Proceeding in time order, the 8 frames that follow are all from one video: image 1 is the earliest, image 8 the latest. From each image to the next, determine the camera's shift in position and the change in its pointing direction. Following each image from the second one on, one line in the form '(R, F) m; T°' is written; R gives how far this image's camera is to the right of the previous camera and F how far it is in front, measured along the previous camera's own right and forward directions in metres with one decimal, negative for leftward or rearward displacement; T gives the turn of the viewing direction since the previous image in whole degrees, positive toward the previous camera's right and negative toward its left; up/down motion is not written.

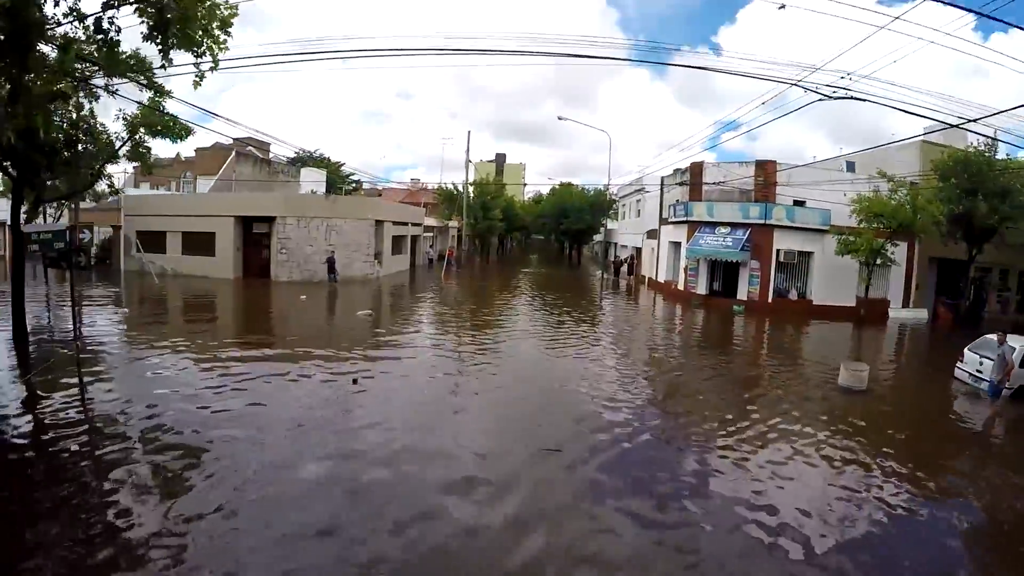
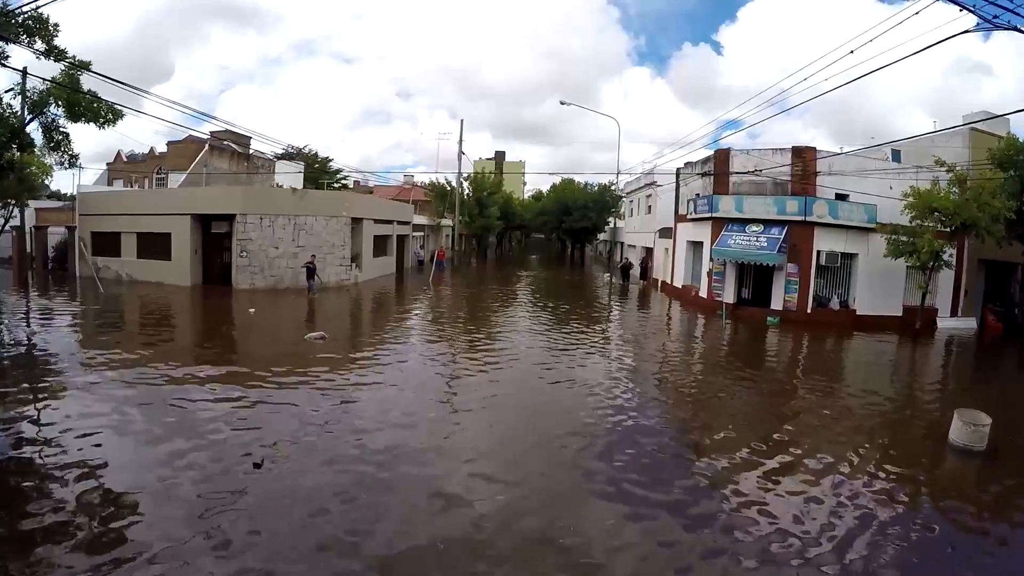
(+0.2, +3.2) m; 0°
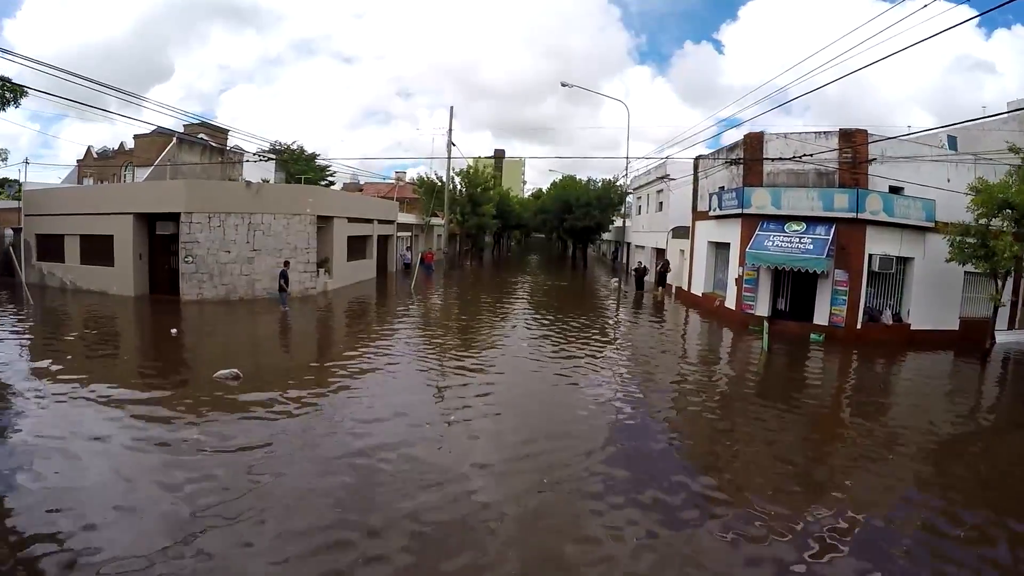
(+0.2, +3.1) m; 0°
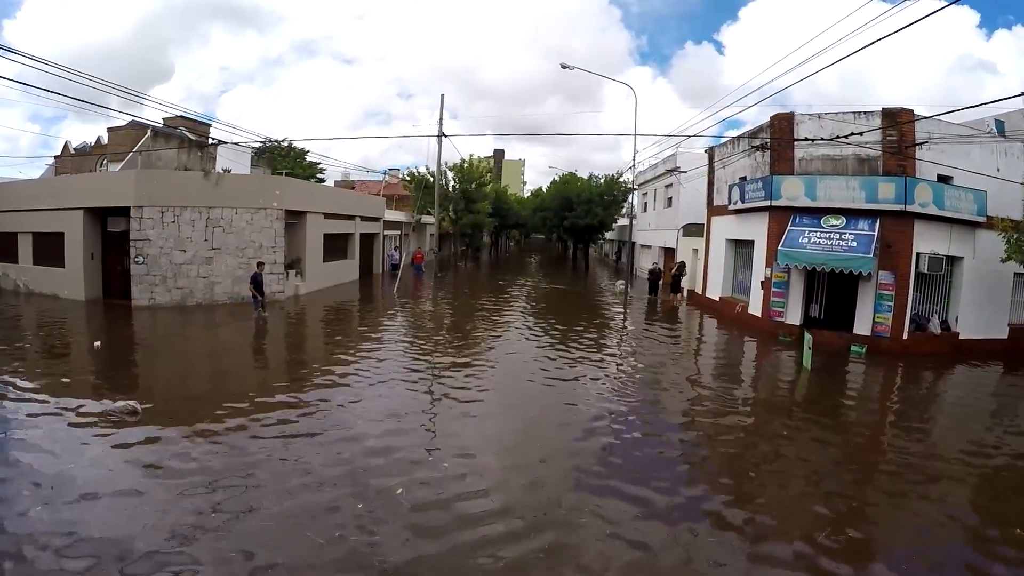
(+0.2, +2.1) m; 0°
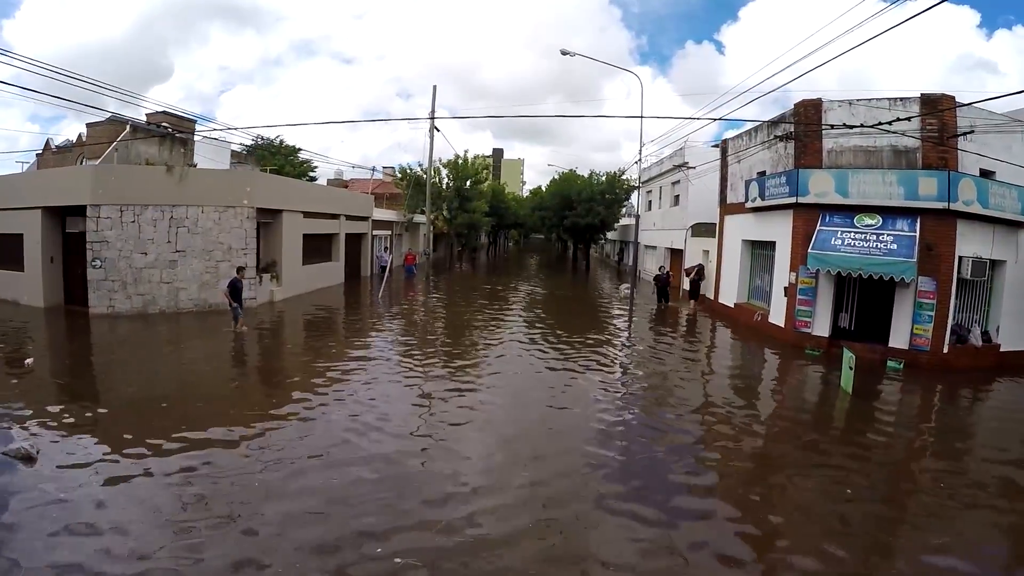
(+0.1, +1.5) m; 0°
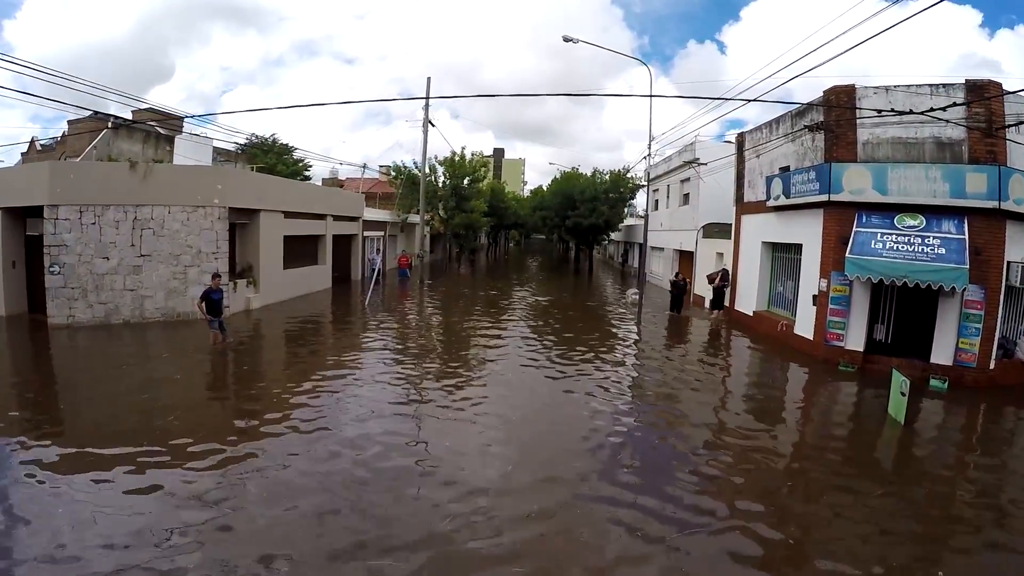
(+0.1, +1.3) m; 0°
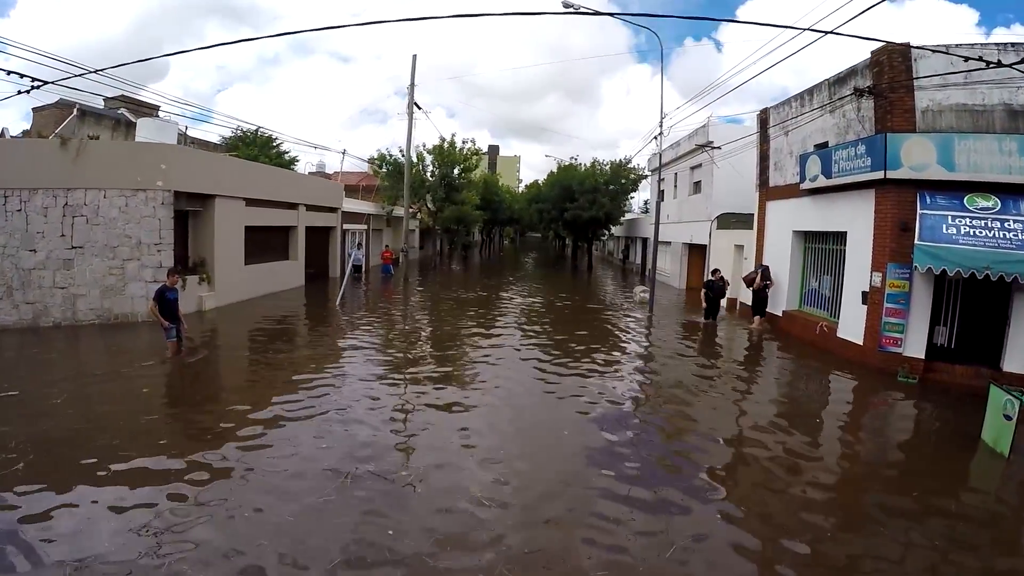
(+0.1, +1.8) m; 0°
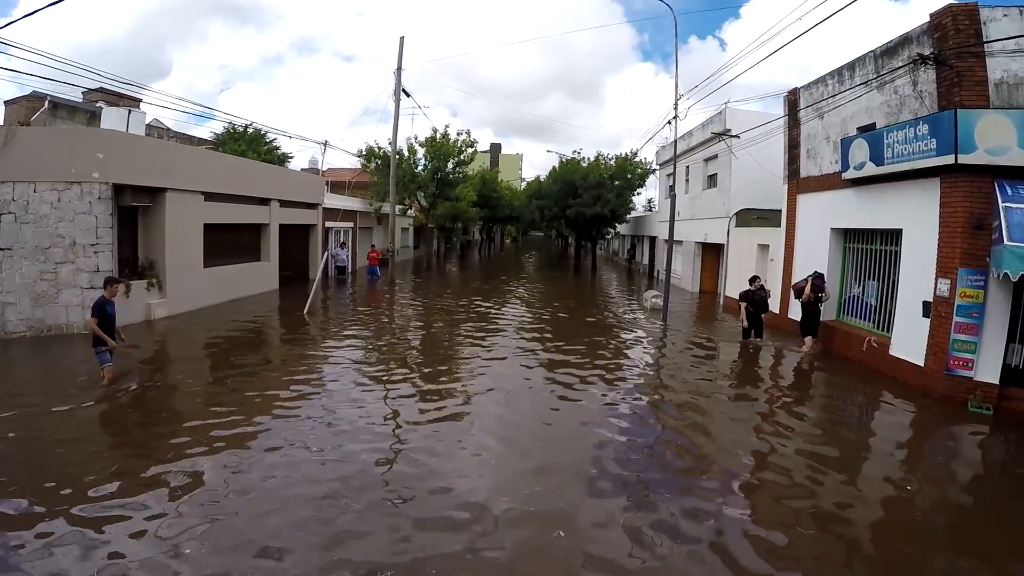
(+0.2, +1.5) m; 0°
